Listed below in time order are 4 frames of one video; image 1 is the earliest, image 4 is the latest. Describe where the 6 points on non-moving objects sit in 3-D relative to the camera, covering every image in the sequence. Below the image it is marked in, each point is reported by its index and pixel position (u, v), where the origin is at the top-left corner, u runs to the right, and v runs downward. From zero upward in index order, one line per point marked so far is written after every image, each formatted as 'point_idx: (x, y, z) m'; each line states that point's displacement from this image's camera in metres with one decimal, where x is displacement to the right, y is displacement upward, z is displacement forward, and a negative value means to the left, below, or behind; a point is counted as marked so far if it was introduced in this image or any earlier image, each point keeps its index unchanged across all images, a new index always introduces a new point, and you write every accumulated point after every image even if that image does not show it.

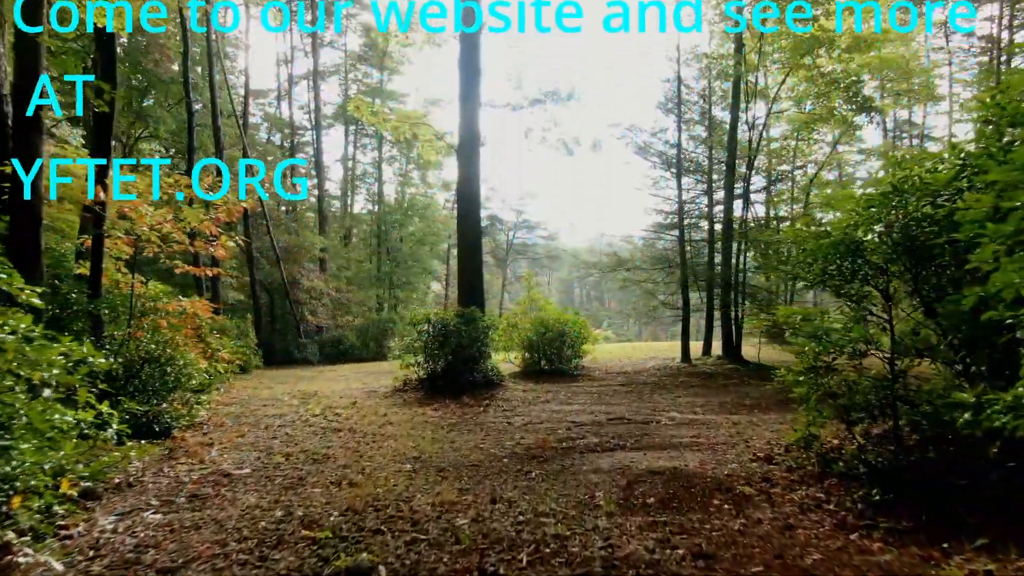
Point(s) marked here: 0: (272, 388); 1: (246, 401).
0: (-4.8, -2.0, +10.3) m
1: (-4.2, -1.8, +8.1) m
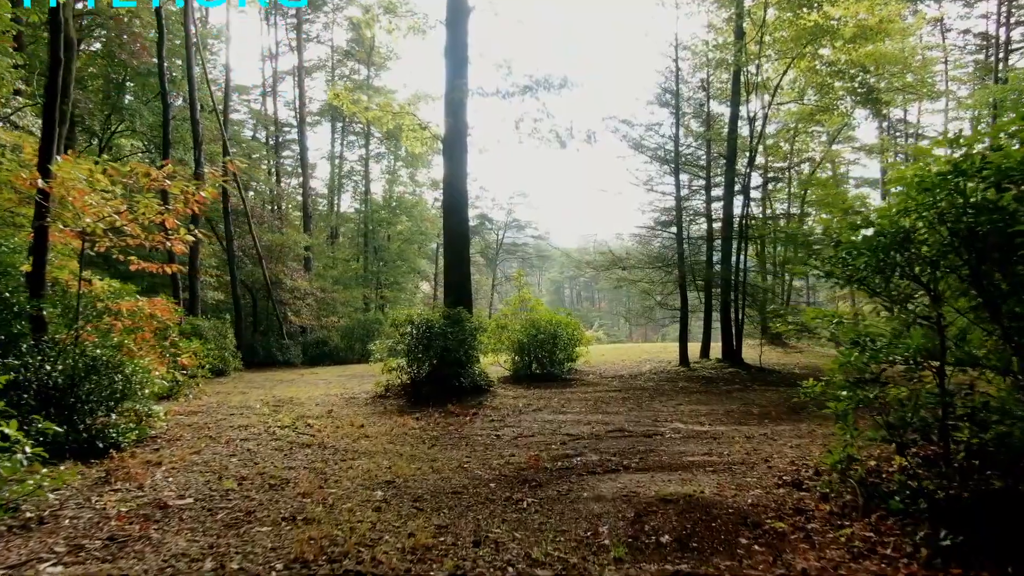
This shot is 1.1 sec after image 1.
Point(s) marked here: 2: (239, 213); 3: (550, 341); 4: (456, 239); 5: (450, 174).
0: (-5.0, -2.0, +9.7) m
1: (-4.4, -1.8, +7.5) m
2: (-10.2, +2.8, +19.2) m
3: (+0.7, -1.0, +9.1) m
4: (-0.9, +0.8, +8.7) m
5: (-1.1, +2.0, +8.8) m
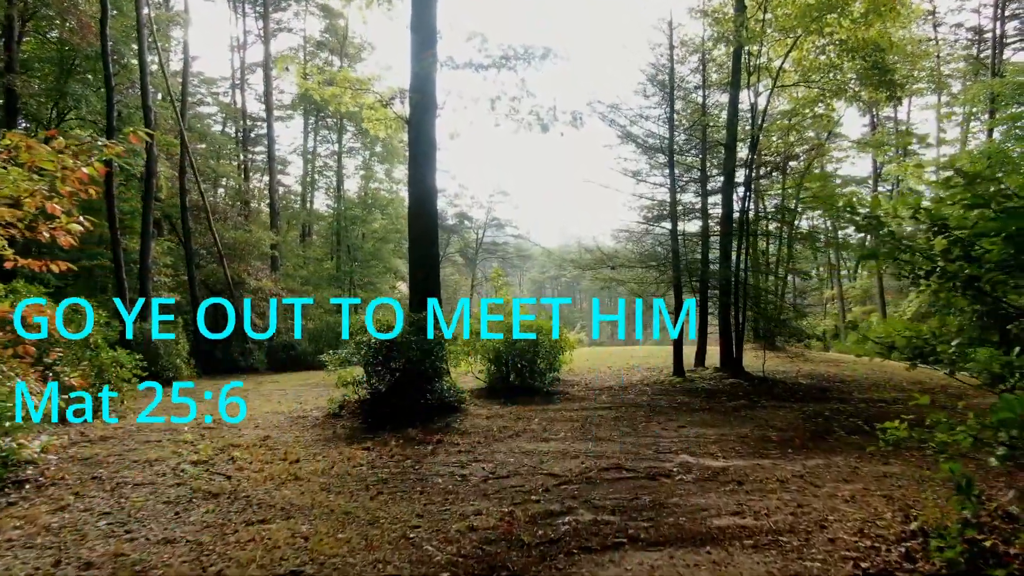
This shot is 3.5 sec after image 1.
0: (-5.4, -2.0, +8.4) m
1: (-4.7, -1.8, +6.3) m
2: (-11.0, +2.8, +17.8) m
3: (+0.3, -1.0, +8.1) m
4: (-1.3, +0.8, +7.6) m
5: (-1.4, +1.9, +7.7) m
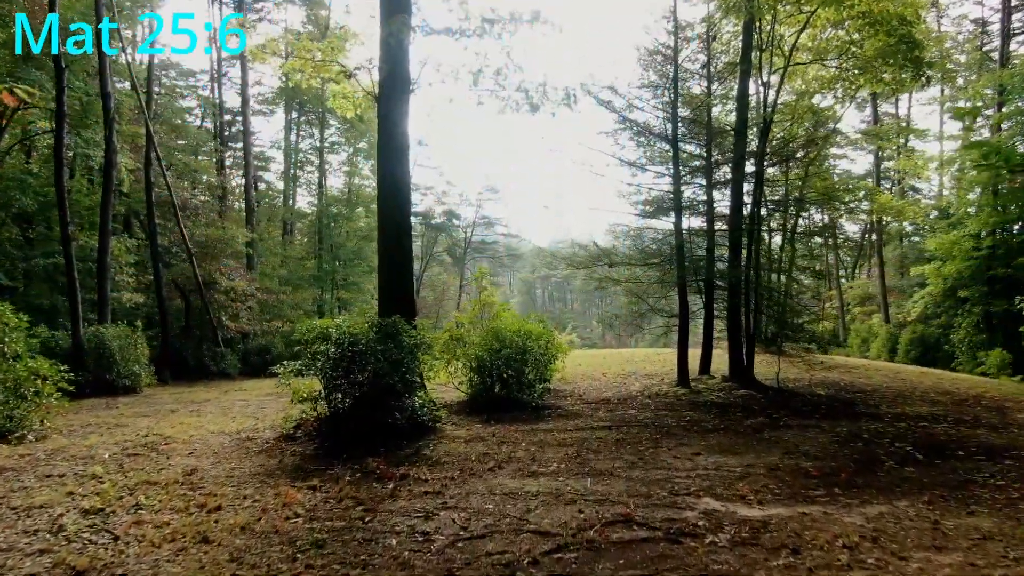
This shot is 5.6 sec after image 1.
0: (-5.7, -2.0, +7.4) m
1: (-4.9, -1.8, +5.3) m
2: (-11.4, +2.8, +16.6) m
3: (+0.1, -1.0, +7.1) m
4: (-1.5, +0.8, +6.6) m
5: (-1.6, +1.9, +6.7) m
